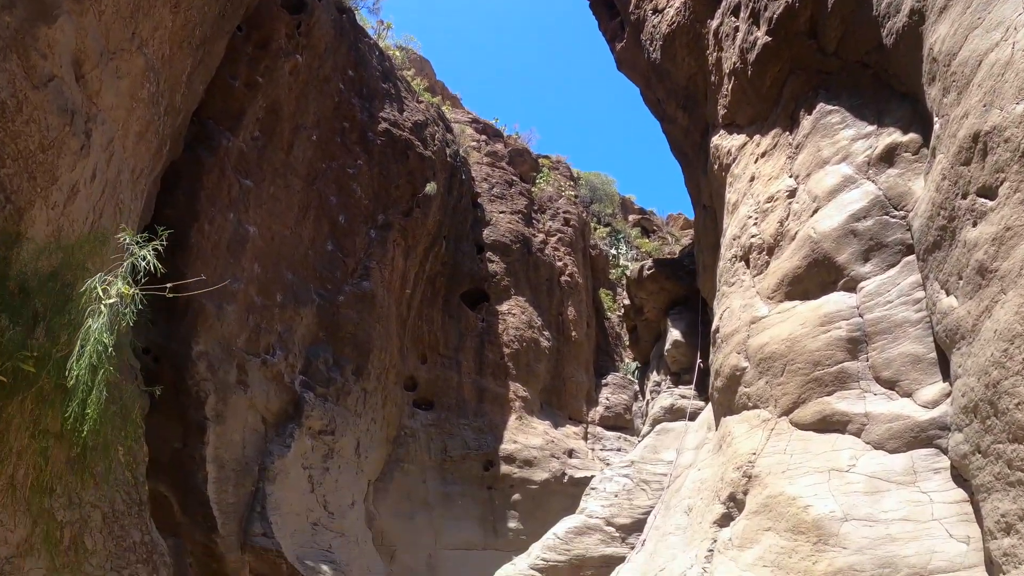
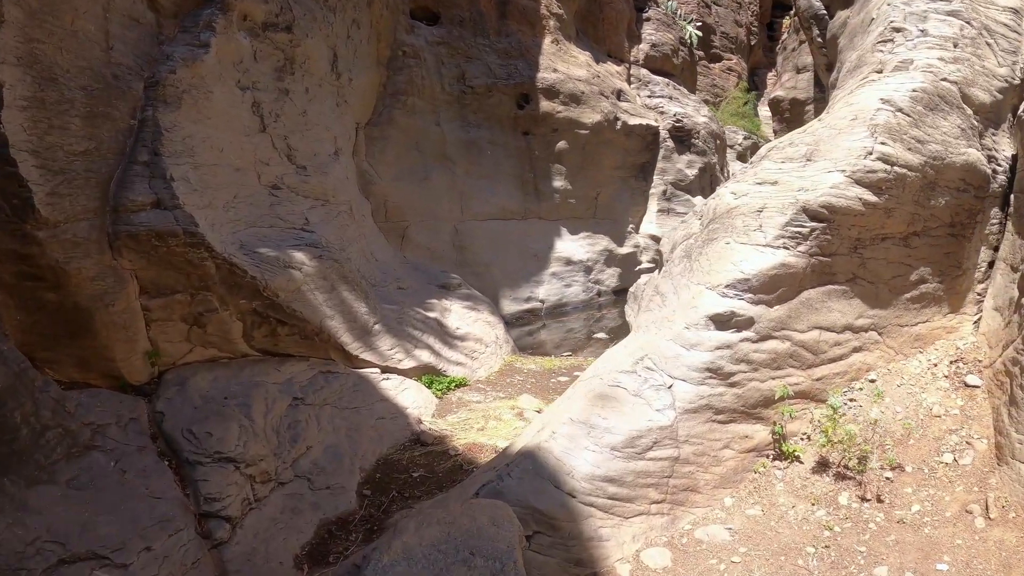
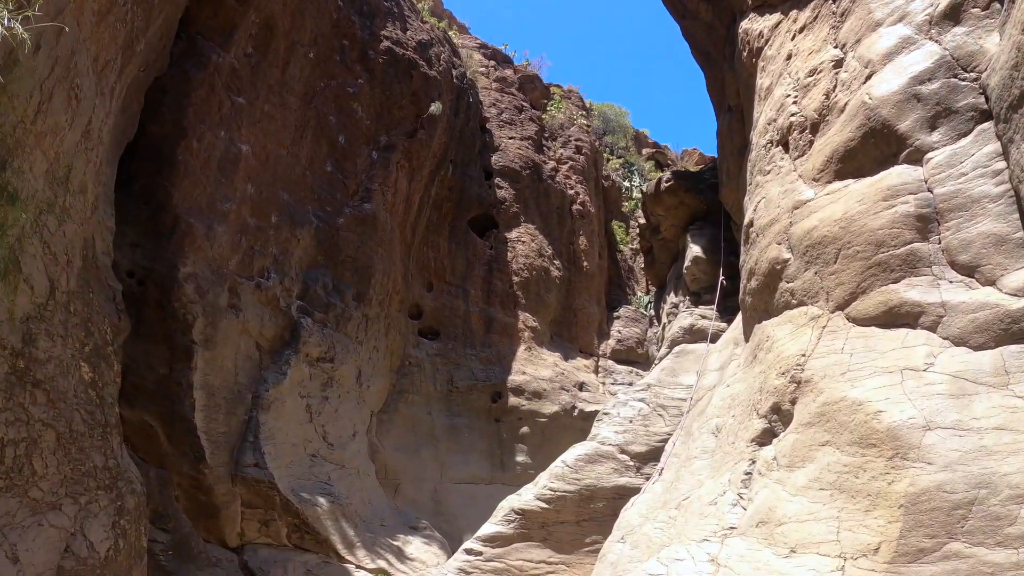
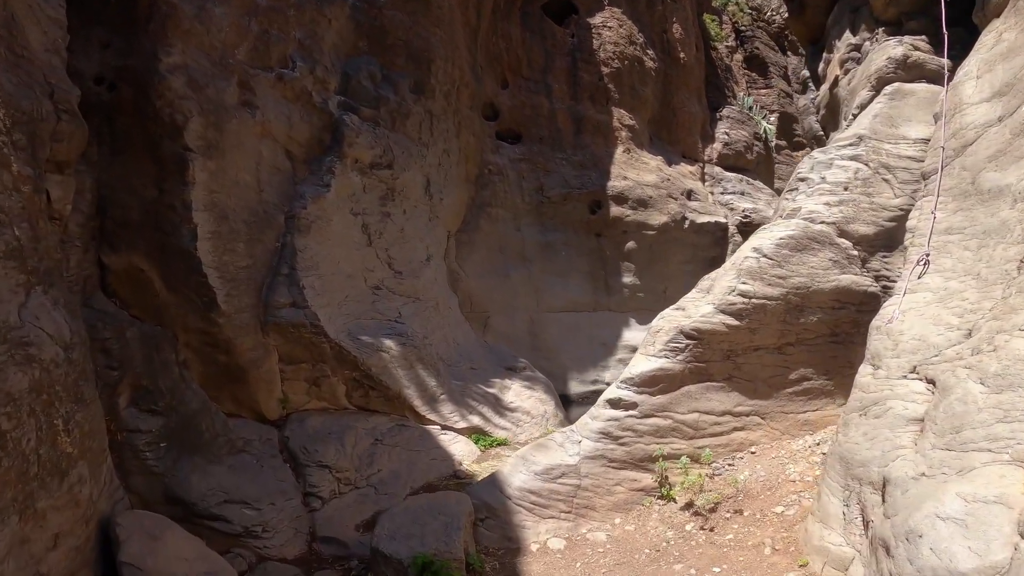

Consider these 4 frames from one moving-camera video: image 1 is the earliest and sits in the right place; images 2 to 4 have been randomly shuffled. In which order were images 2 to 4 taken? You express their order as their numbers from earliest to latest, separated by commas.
3, 4, 2
